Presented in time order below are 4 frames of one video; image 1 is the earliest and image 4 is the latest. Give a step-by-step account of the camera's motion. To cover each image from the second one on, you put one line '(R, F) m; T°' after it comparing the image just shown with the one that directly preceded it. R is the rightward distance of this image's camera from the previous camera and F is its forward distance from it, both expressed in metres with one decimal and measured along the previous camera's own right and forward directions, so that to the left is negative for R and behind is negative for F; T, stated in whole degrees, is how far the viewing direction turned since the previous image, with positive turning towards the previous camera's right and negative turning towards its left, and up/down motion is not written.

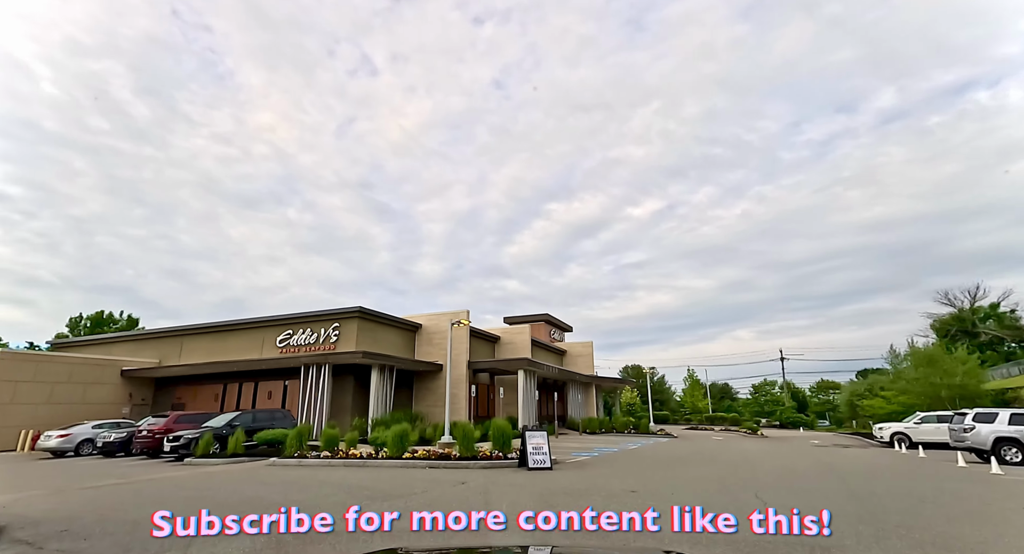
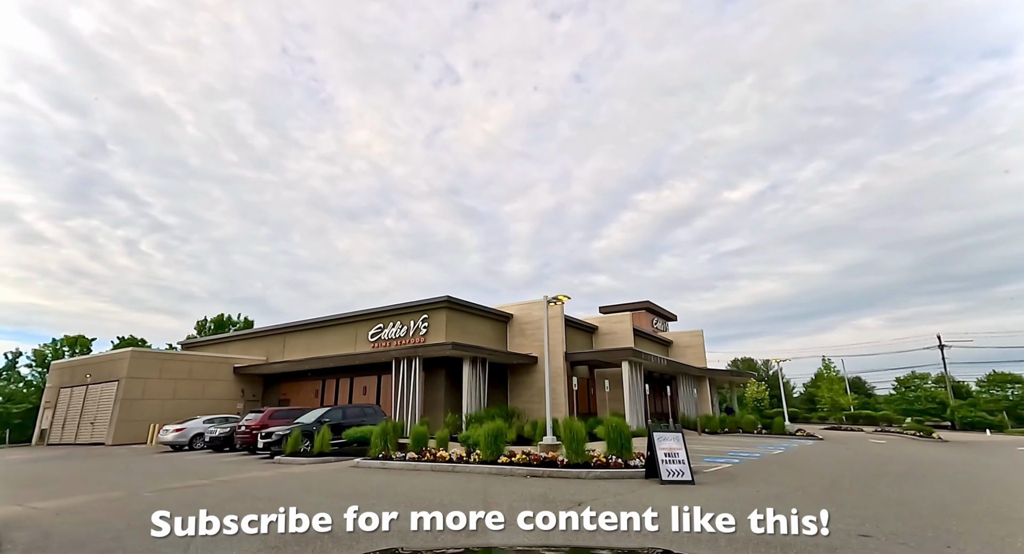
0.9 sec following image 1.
(-0.5, +2.2) m; -10°
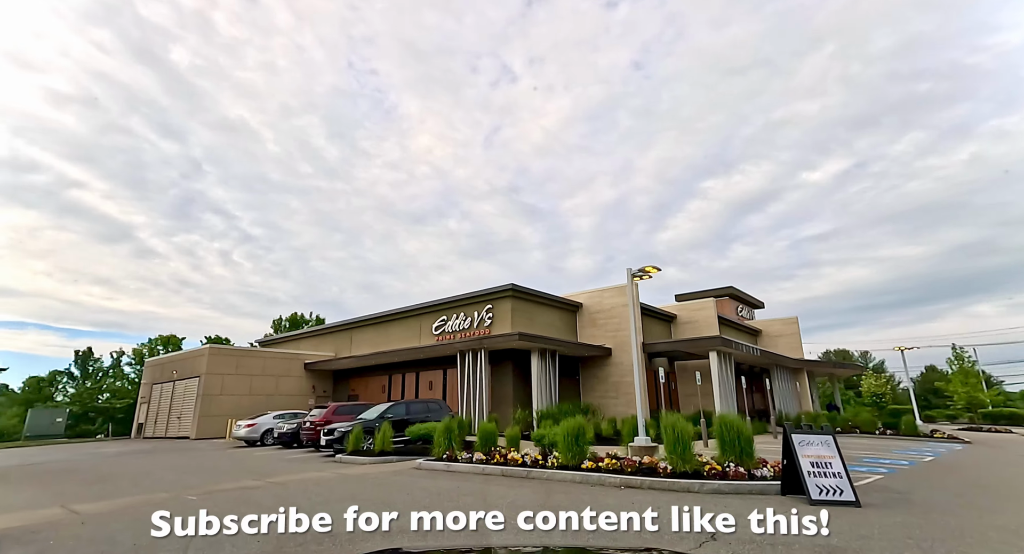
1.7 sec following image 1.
(-0.3, +1.7) m; -7°
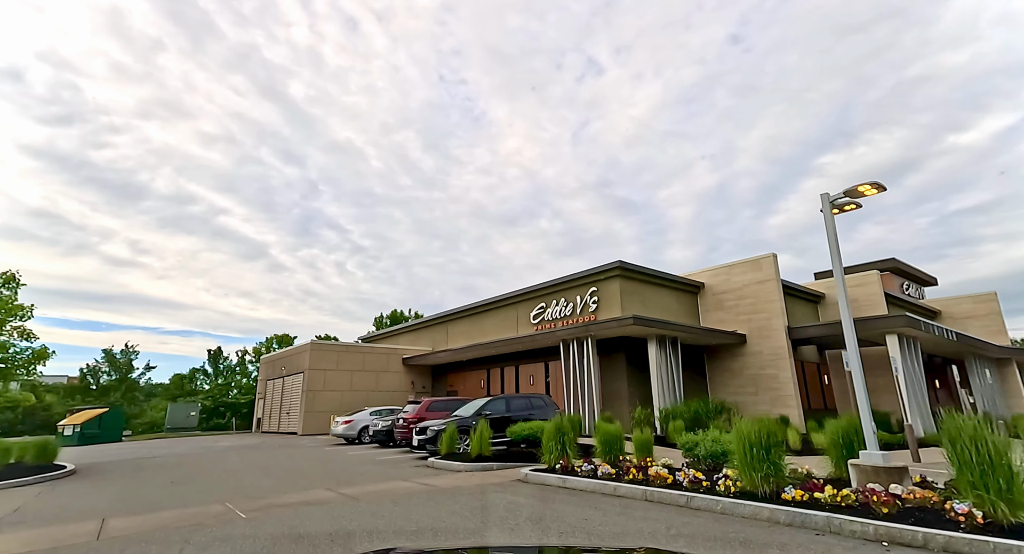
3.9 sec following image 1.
(-0.6, +2.8) m; -11°
